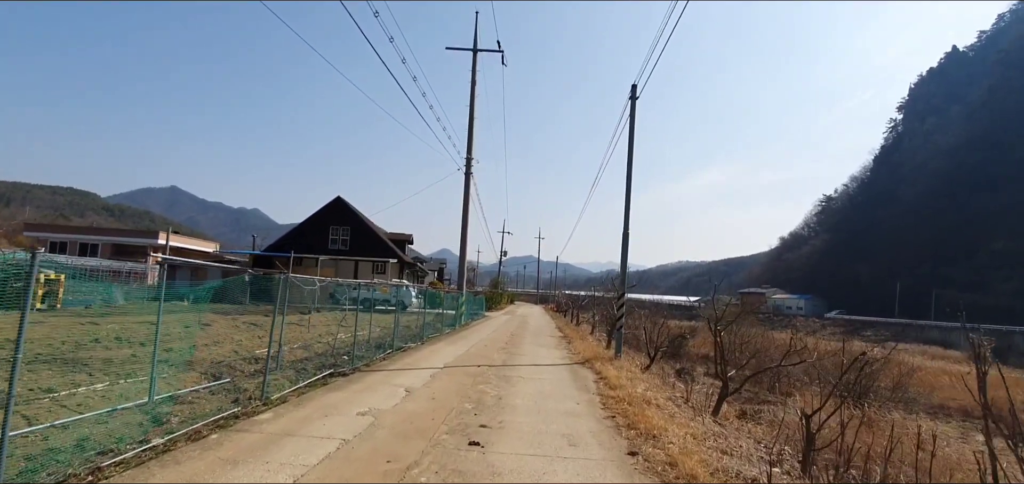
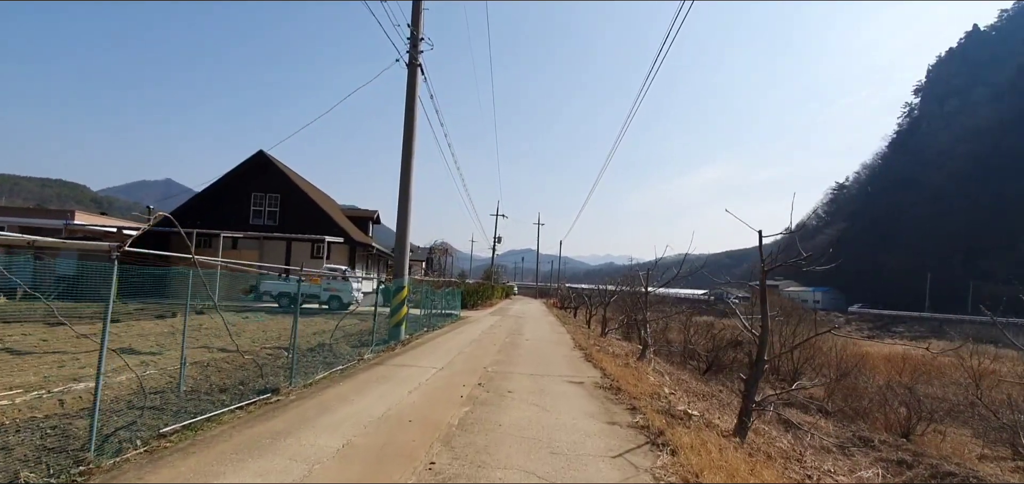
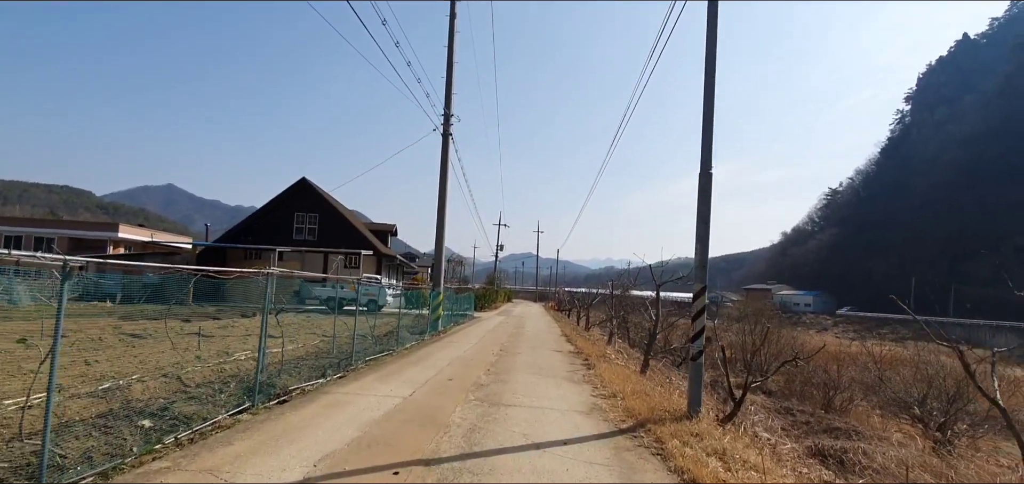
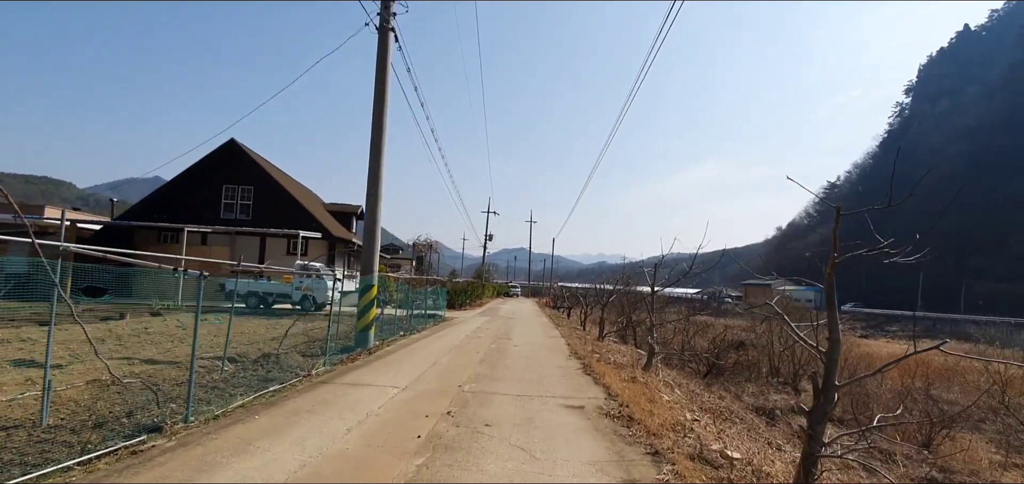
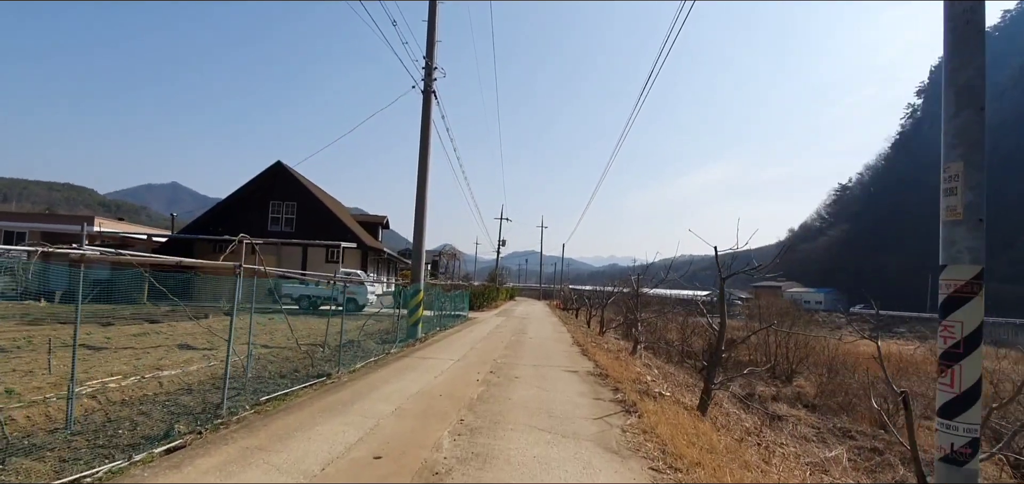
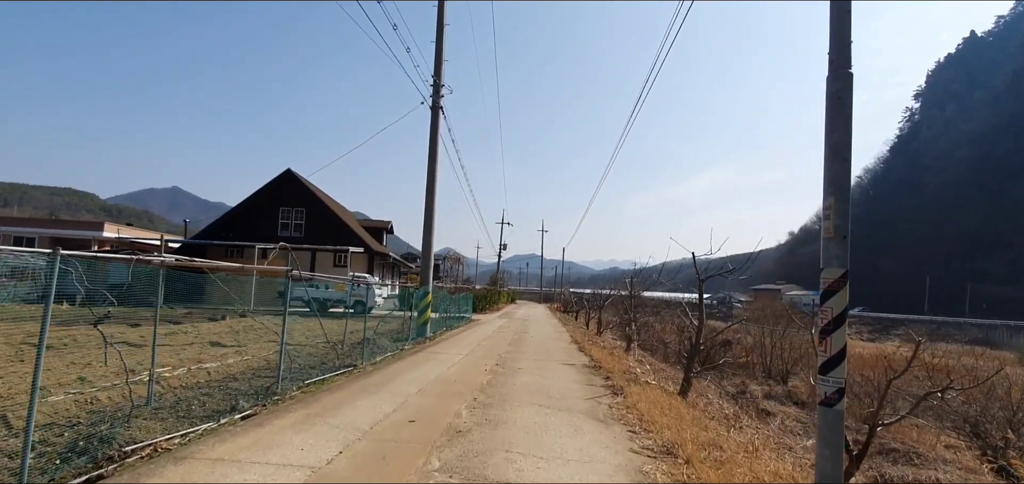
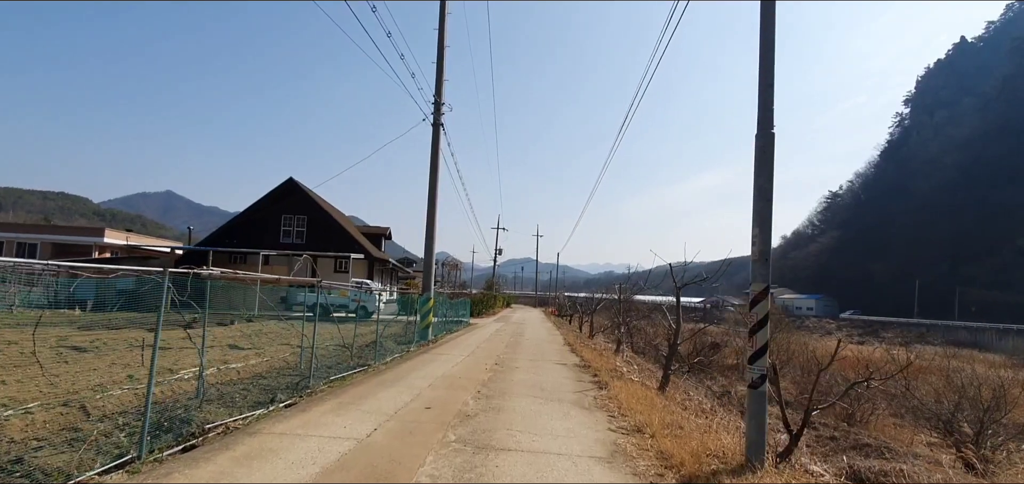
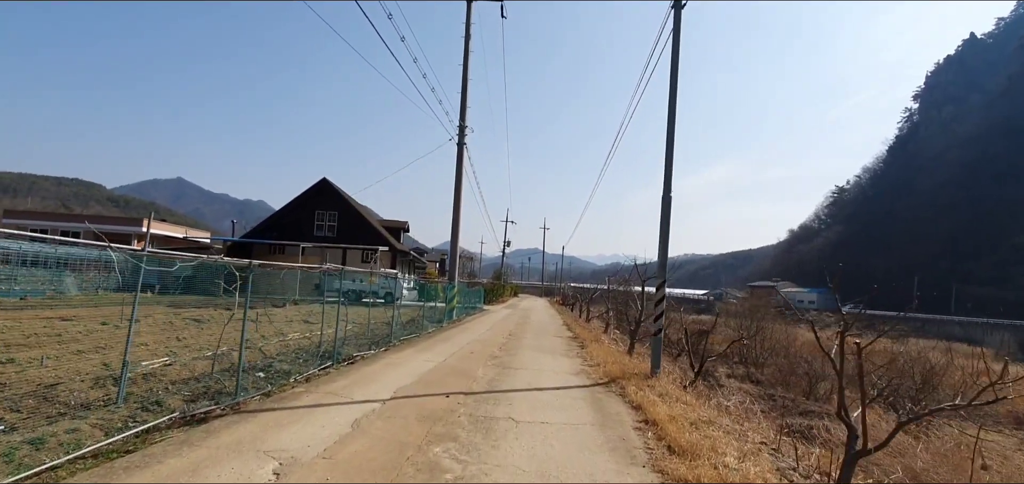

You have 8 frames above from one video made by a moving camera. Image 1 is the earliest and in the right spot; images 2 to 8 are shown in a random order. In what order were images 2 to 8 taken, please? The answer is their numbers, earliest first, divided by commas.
8, 3, 7, 6, 5, 2, 4
